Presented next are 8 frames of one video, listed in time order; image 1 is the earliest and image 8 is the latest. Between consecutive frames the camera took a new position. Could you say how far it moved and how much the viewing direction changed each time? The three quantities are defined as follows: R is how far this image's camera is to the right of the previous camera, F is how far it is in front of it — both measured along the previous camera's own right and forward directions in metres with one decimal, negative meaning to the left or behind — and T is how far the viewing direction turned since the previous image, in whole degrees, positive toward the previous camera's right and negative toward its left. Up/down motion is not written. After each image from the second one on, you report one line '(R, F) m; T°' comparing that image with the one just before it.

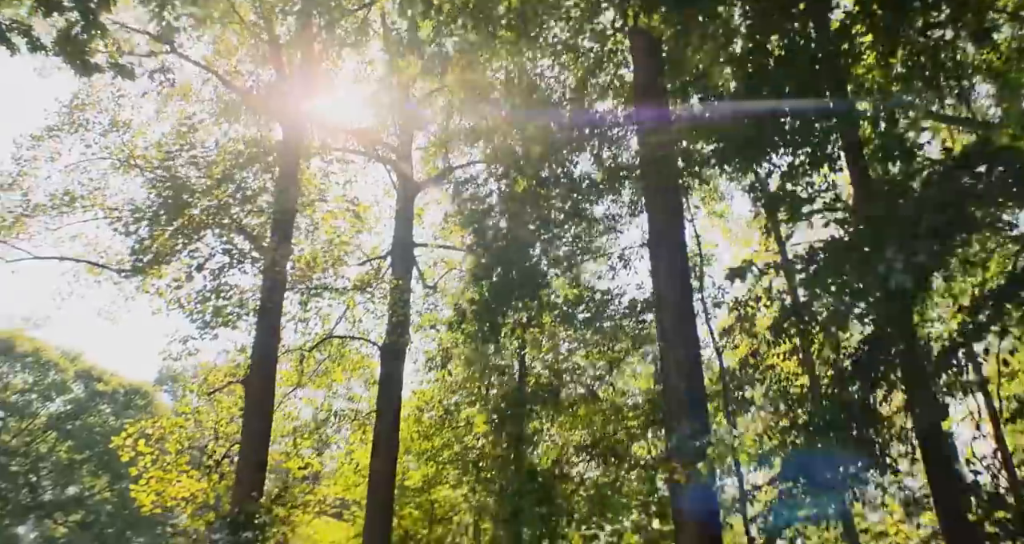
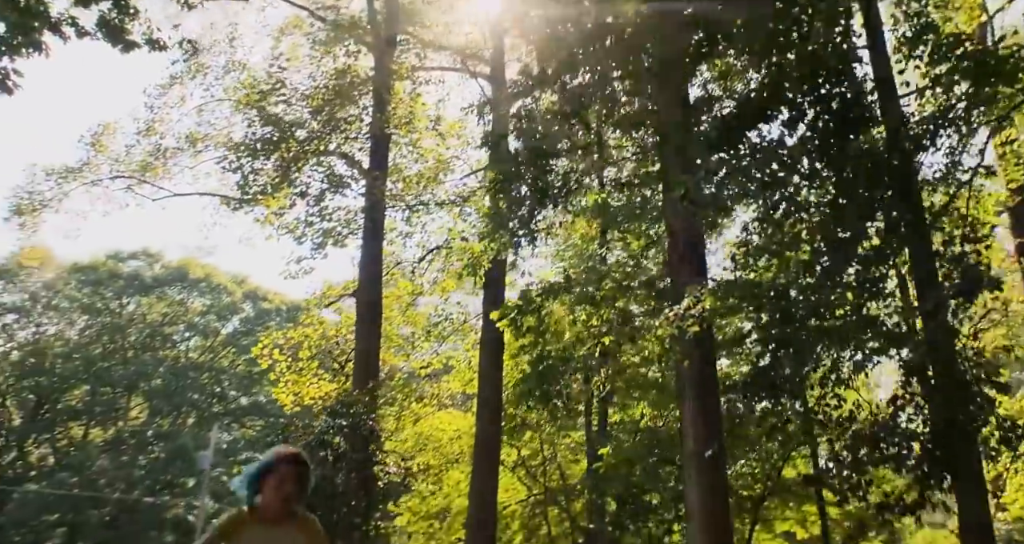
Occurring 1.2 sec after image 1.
(+1.2, -0.7) m; -10°
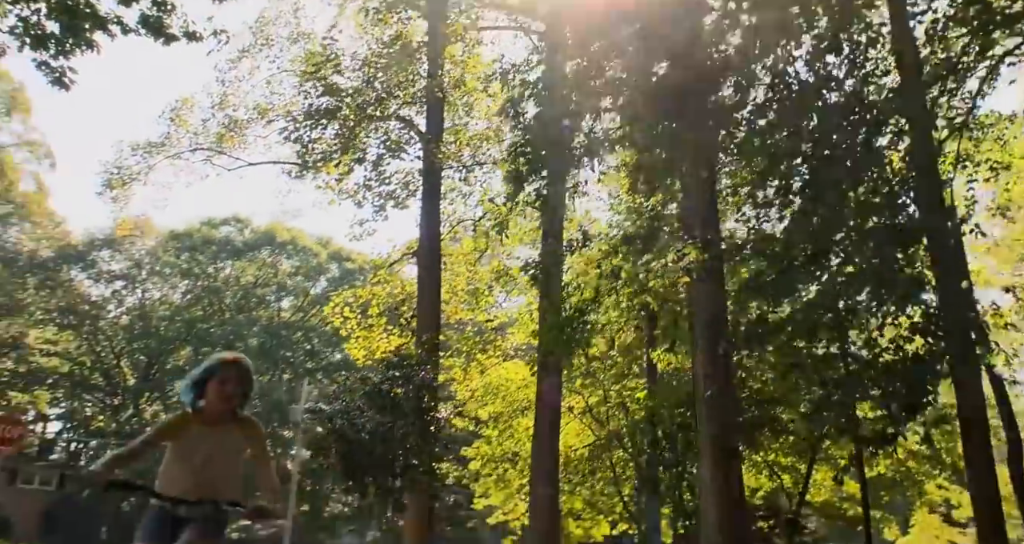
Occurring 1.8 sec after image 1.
(+0.6, -0.5) m; -6°
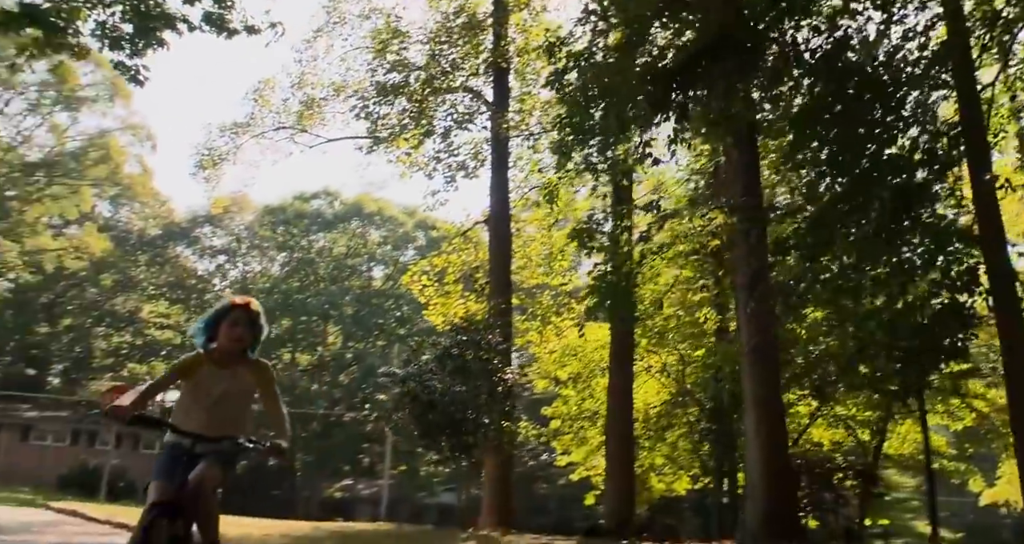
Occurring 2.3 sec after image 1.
(+0.4, -0.4) m; -6°
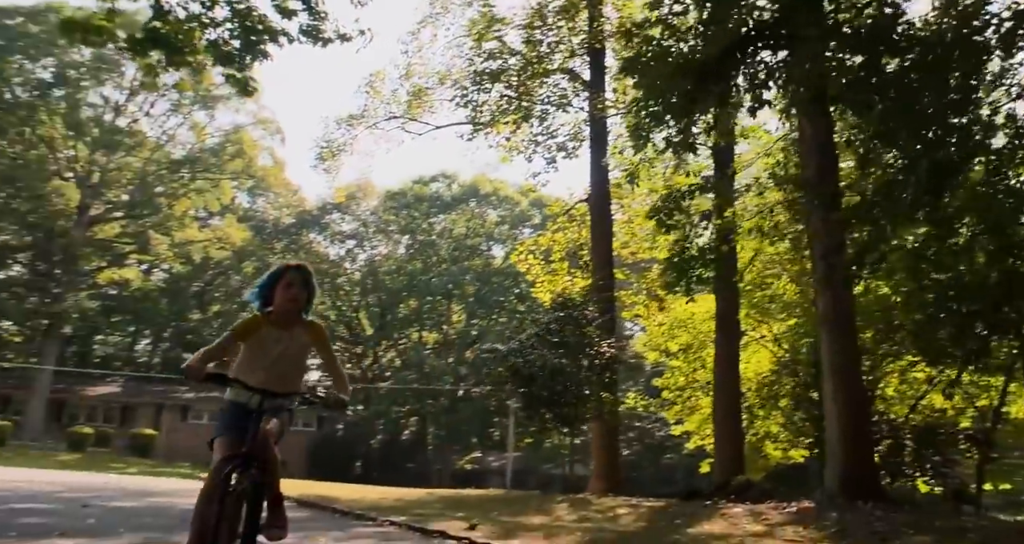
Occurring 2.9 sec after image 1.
(+0.4, -0.5) m; -8°
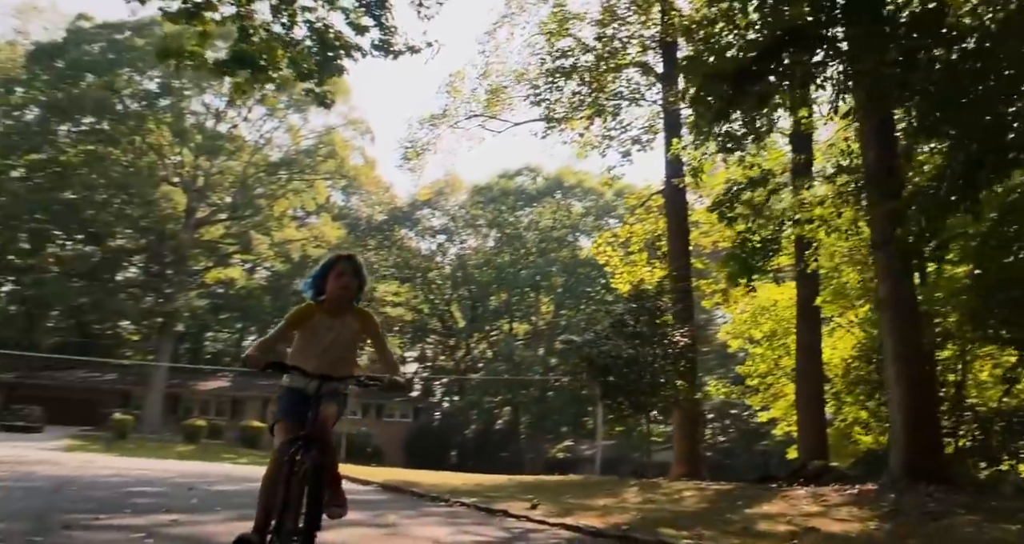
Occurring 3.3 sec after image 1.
(+0.3, -0.4) m; -6°
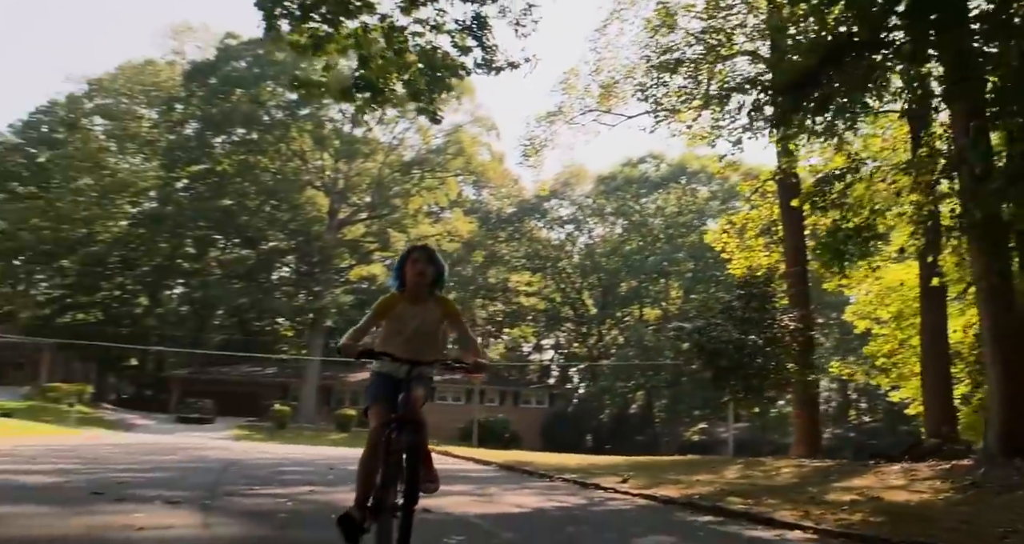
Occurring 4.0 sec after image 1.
(+0.4, -0.7) m; -9°
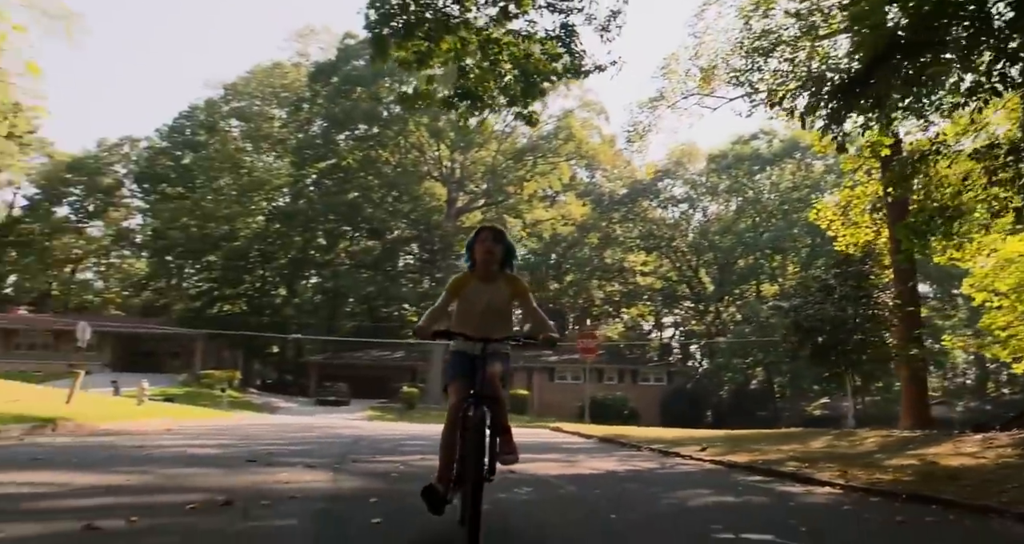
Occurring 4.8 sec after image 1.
(+0.4, -0.8) m; -8°
